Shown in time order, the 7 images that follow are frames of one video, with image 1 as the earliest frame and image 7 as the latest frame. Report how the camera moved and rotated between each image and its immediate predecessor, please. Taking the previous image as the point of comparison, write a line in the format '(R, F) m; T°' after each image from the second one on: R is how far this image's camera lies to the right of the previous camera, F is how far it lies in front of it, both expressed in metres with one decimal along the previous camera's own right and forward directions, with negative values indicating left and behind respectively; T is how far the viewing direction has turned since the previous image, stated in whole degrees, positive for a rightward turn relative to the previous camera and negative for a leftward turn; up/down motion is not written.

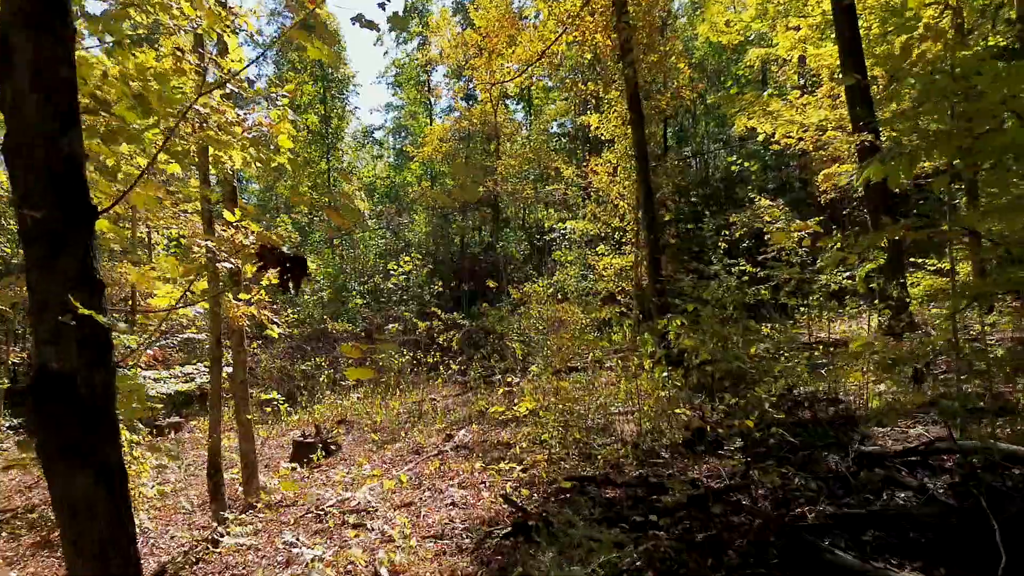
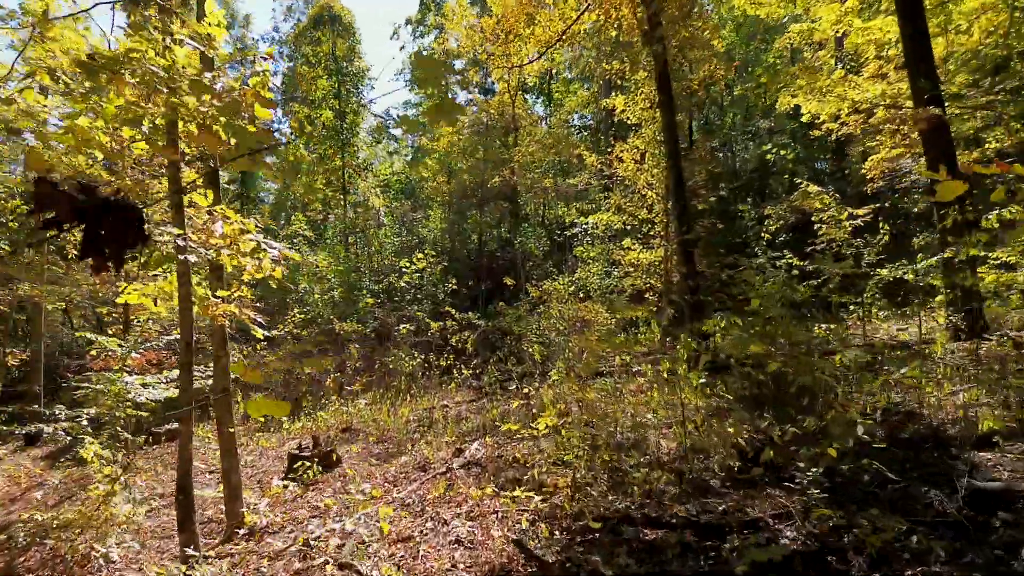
(0.0, +0.8) m; -2°
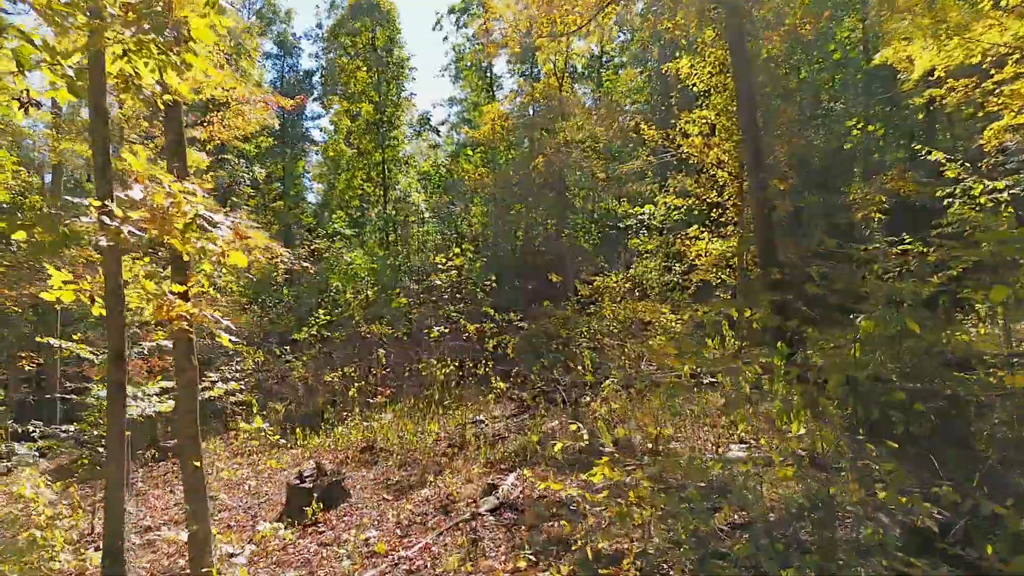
(0.0, +1.3) m; -4°
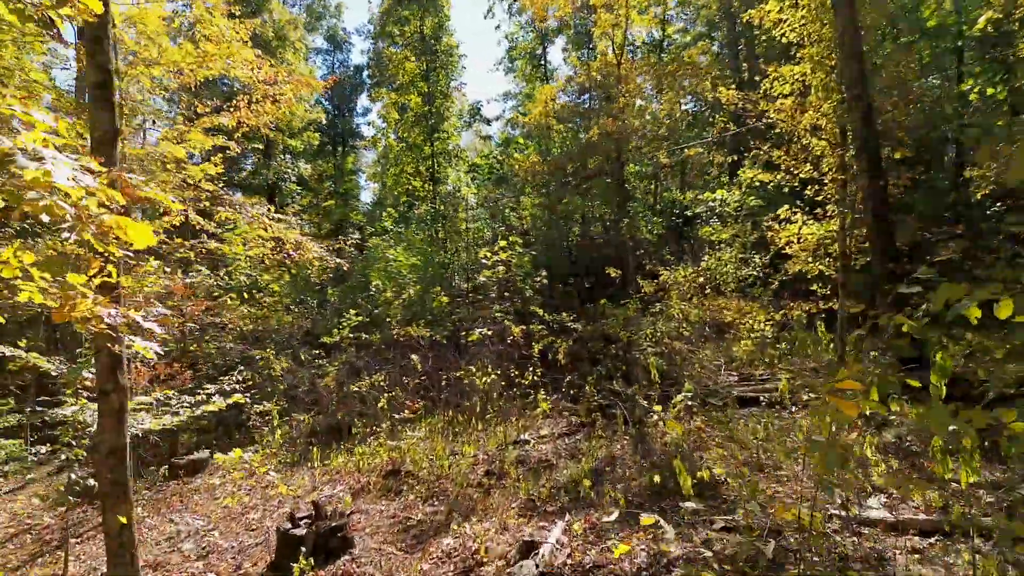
(+0.1, +1.2) m; -5°
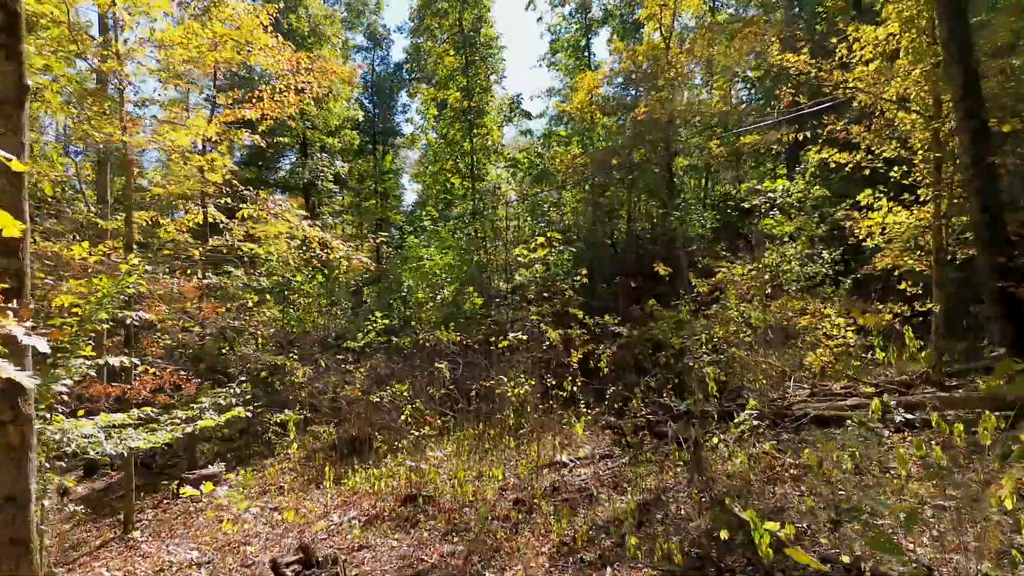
(+0.1, +0.8) m; -4°
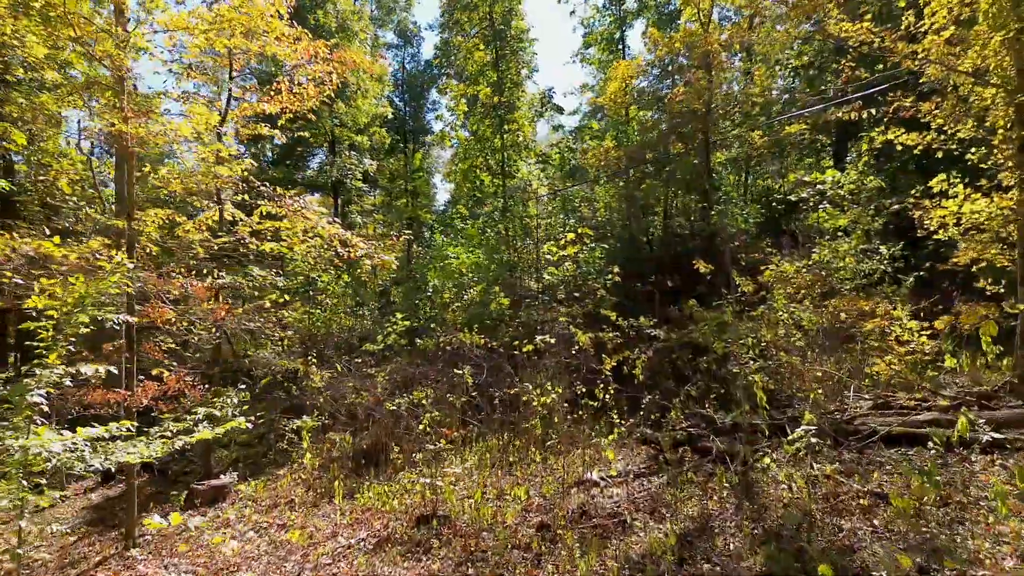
(+0.1, +0.6) m; -3°
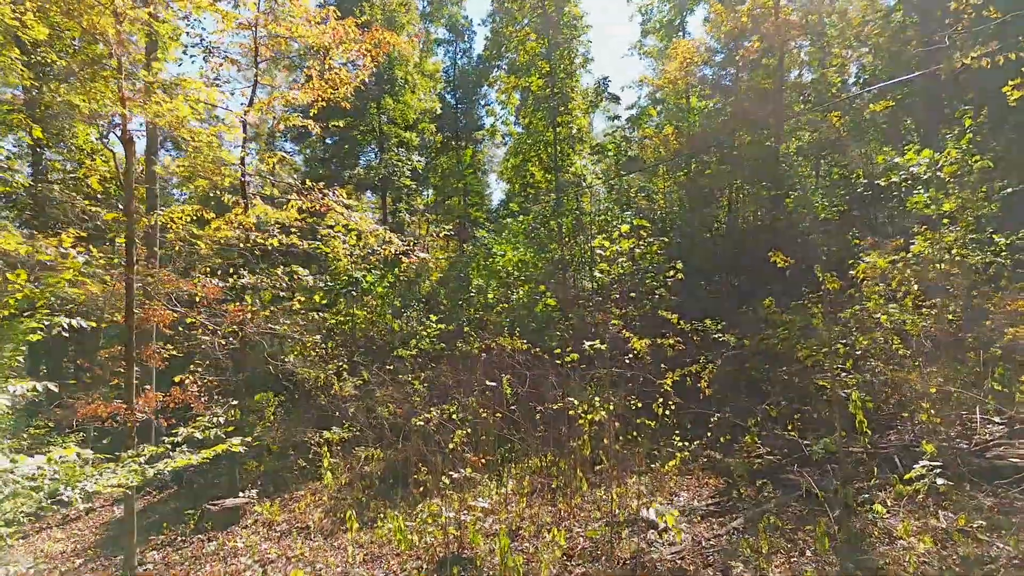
(+0.1, +0.9) m; -5°
